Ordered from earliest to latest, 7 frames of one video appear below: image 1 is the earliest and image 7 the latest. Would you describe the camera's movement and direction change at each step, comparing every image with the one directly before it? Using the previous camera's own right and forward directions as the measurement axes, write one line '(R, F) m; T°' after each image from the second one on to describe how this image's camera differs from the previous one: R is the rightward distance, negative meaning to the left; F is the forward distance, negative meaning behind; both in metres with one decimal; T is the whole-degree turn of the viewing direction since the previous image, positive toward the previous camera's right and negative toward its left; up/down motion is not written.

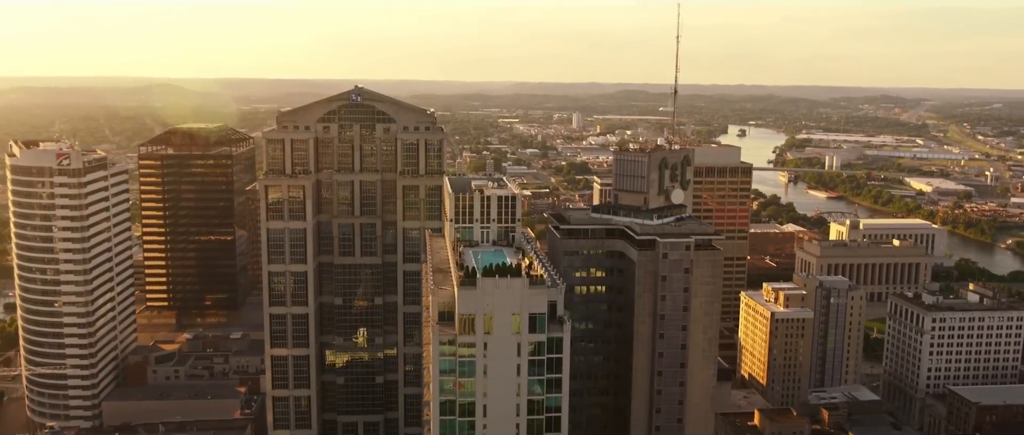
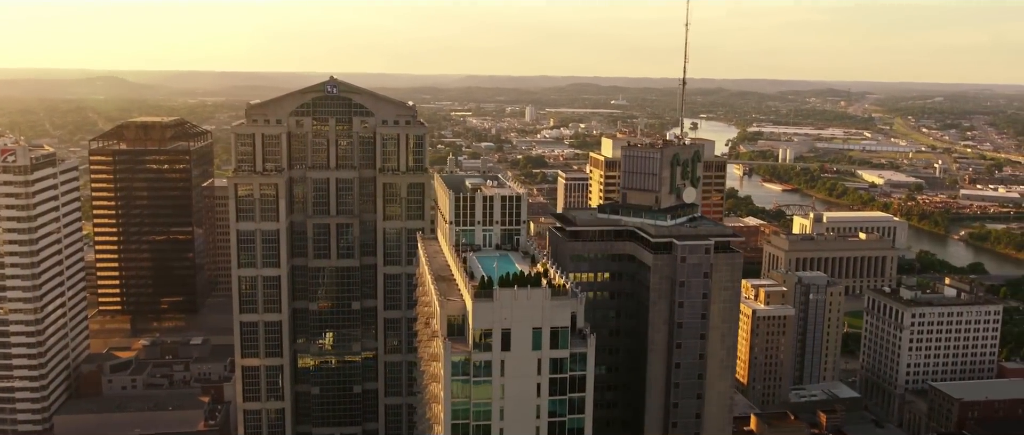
(-3.0, +4.2) m; +3°
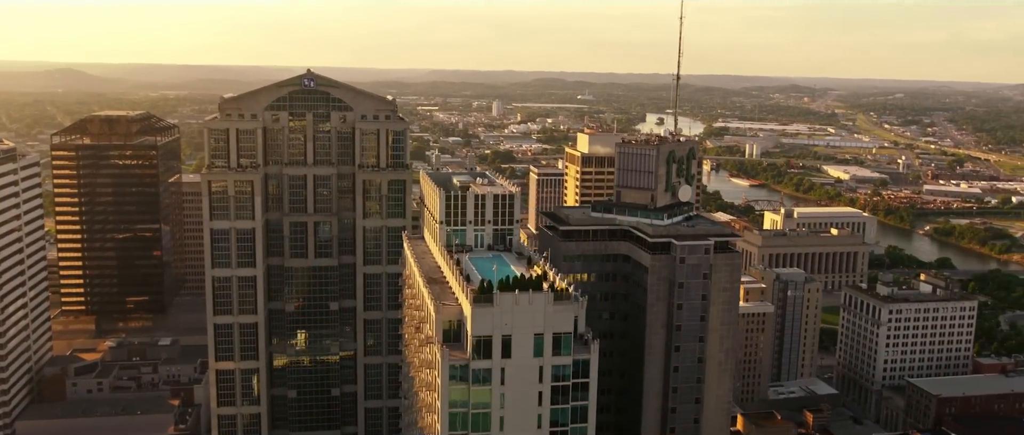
(-1.5, +1.9) m; +2°
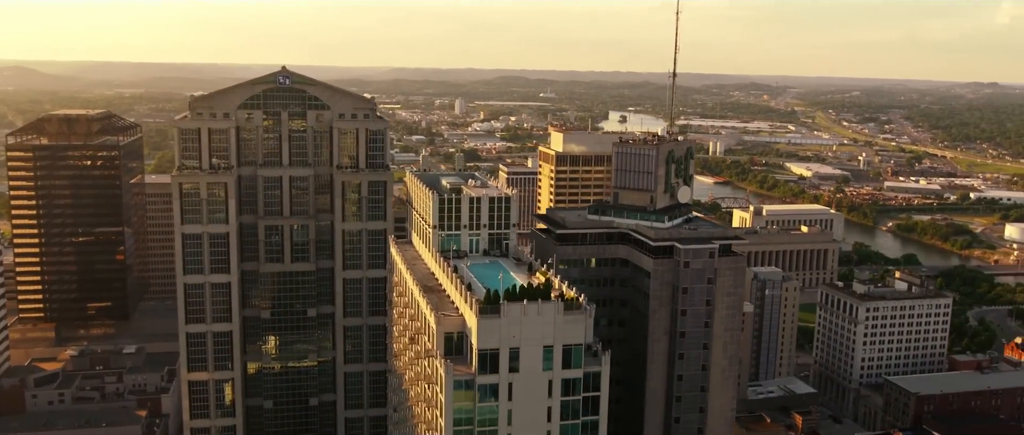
(-1.8, +2.2) m; +2°
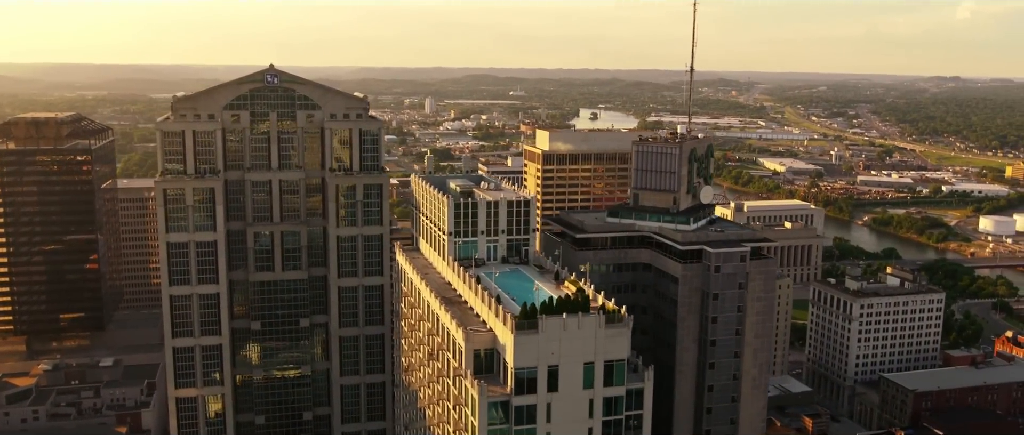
(-2.4, +2.8) m; +2°
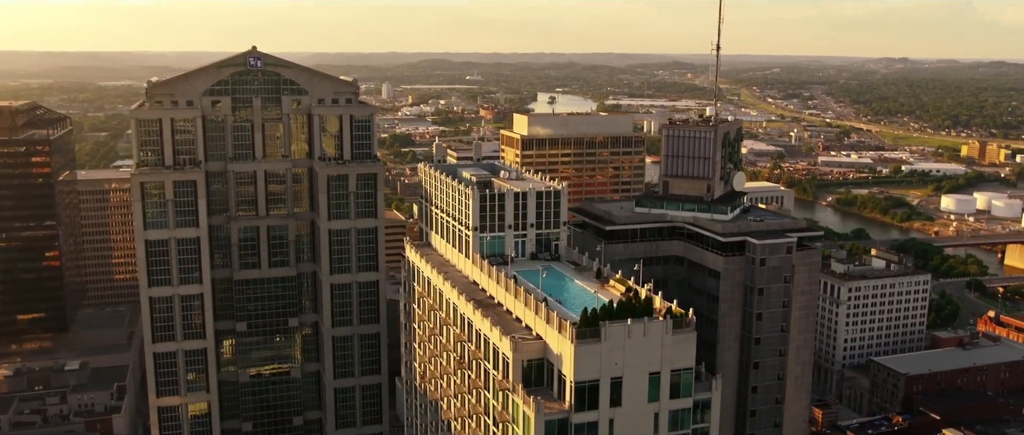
(-3.3, +3.6) m; +3°
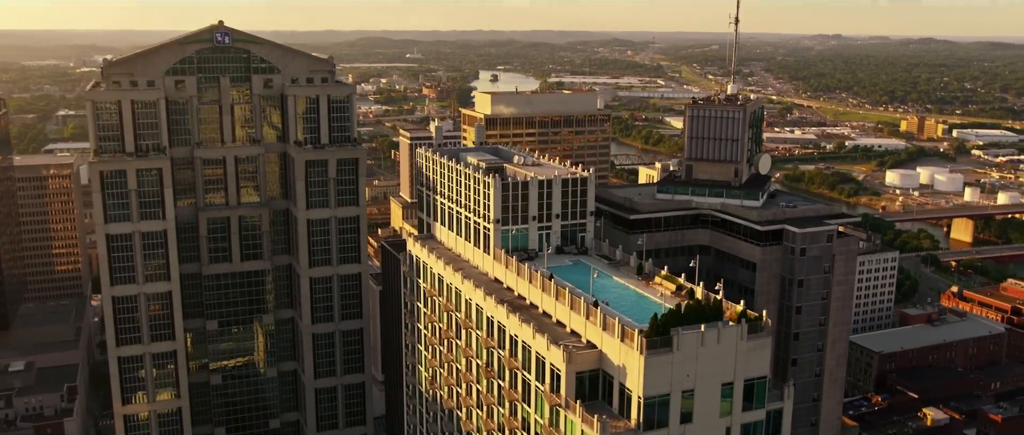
(-3.4, +3.6) m; +4°
